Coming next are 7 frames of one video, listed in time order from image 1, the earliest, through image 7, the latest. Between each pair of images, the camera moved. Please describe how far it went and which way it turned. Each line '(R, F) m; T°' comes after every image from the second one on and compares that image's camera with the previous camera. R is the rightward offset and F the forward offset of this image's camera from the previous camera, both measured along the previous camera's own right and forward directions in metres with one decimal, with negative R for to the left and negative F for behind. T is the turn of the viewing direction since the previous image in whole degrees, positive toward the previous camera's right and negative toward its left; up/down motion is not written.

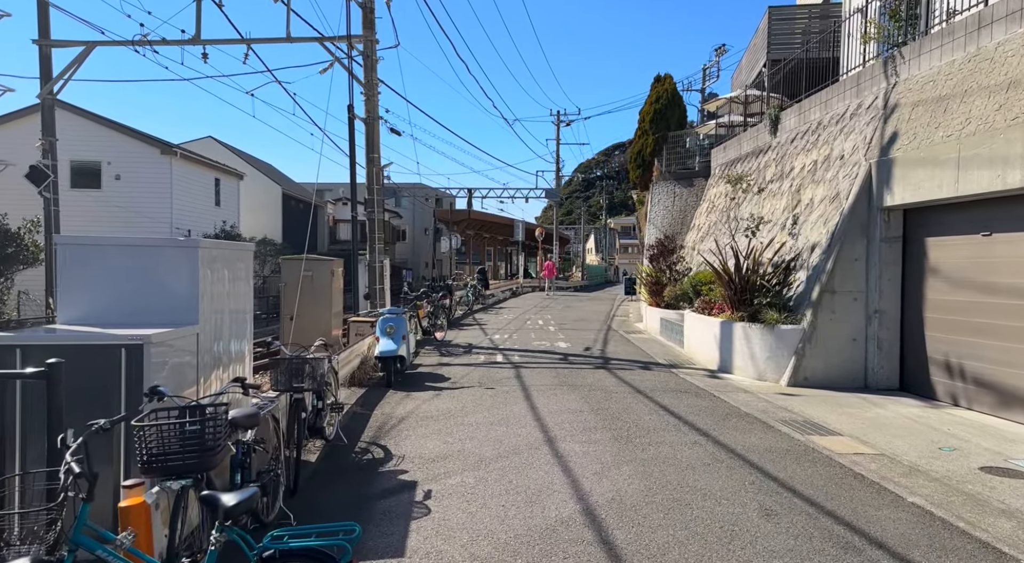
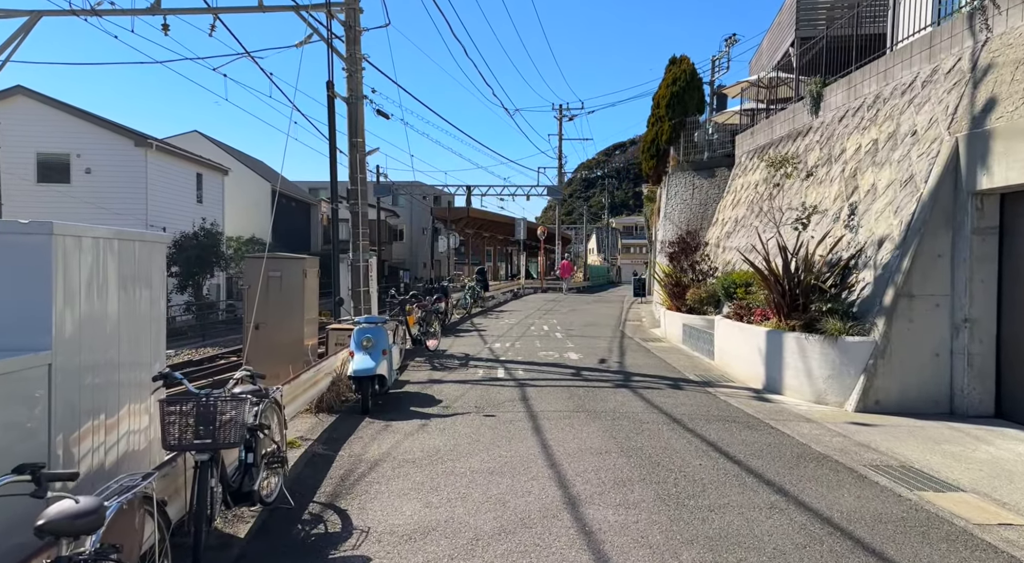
(-0.1, +1.8) m; 0°
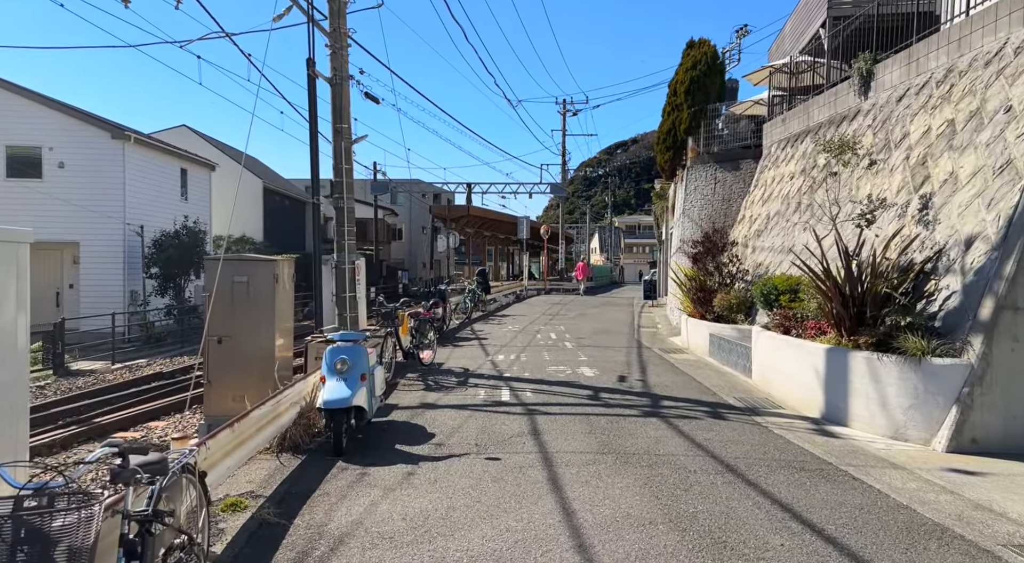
(-0.1, +1.6) m; 0°
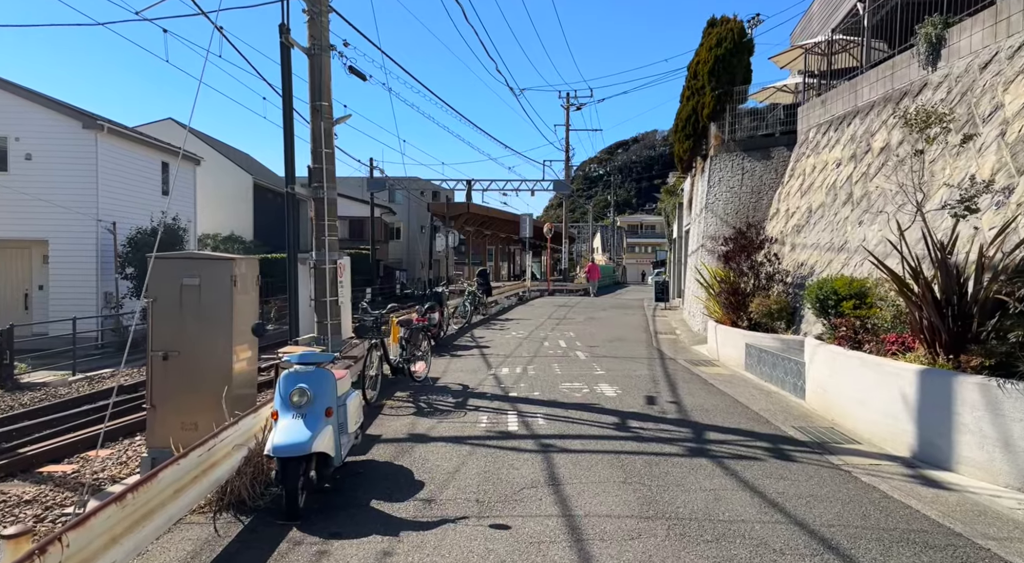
(-0.1, +1.6) m; 0°
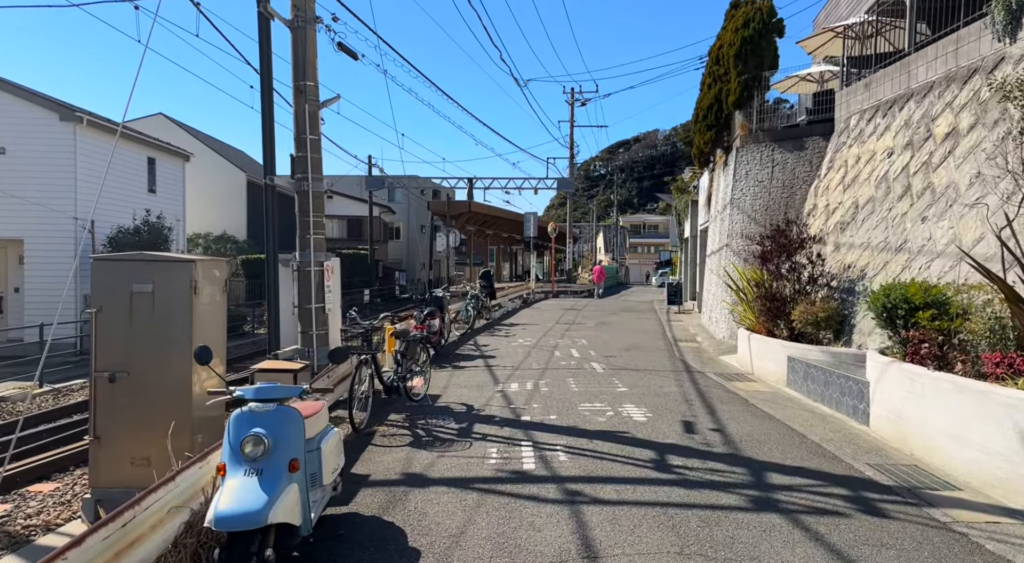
(-0.1, +1.3) m; 0°
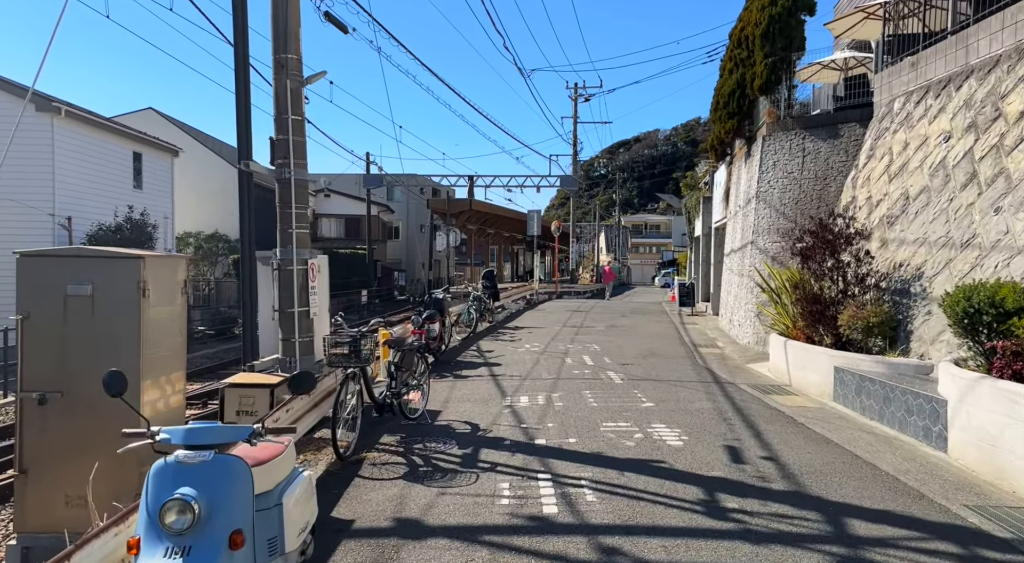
(-0.1, +1.1) m; 0°
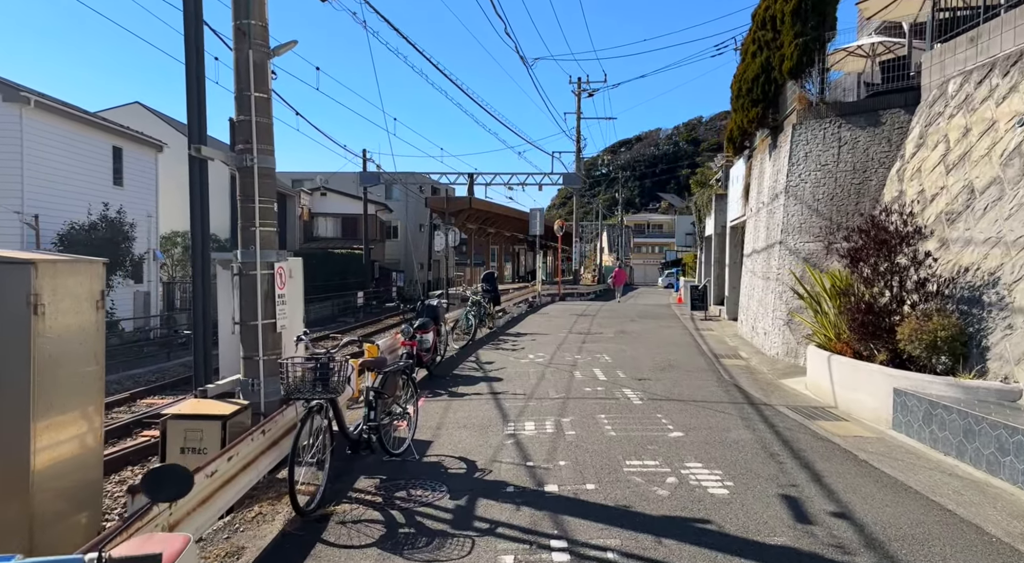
(0.0, +1.2) m; 0°
